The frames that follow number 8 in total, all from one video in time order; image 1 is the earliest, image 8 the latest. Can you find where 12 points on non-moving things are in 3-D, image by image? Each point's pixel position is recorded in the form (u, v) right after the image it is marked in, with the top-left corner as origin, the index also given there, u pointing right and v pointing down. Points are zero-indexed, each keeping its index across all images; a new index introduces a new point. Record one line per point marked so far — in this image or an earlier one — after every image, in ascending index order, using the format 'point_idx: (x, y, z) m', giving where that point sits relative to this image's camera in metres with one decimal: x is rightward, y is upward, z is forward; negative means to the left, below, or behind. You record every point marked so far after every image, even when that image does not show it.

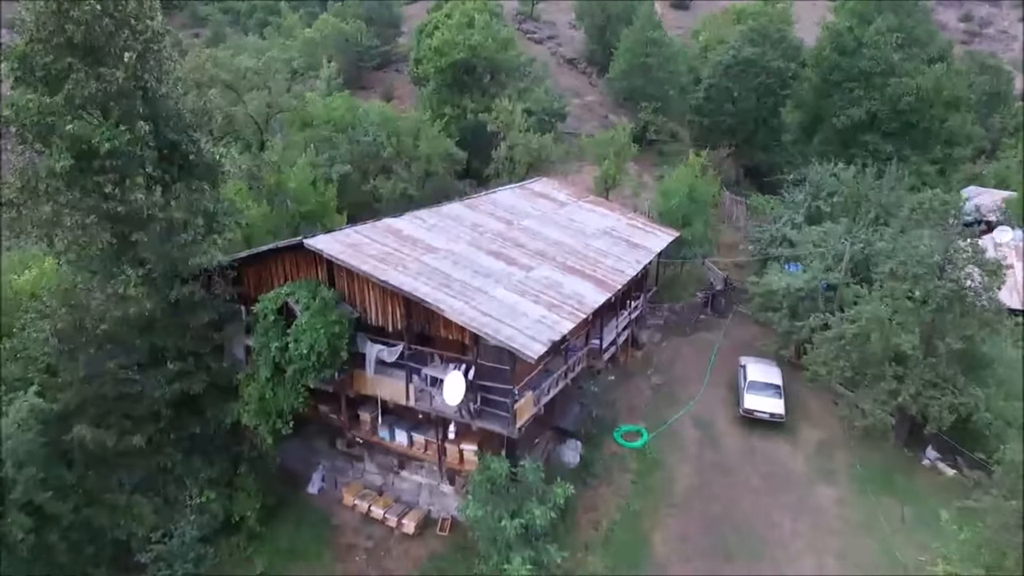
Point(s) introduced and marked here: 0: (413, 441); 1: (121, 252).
0: (-2.8, -4.2, +17.9) m
1: (-10.4, +0.9, +16.9) m
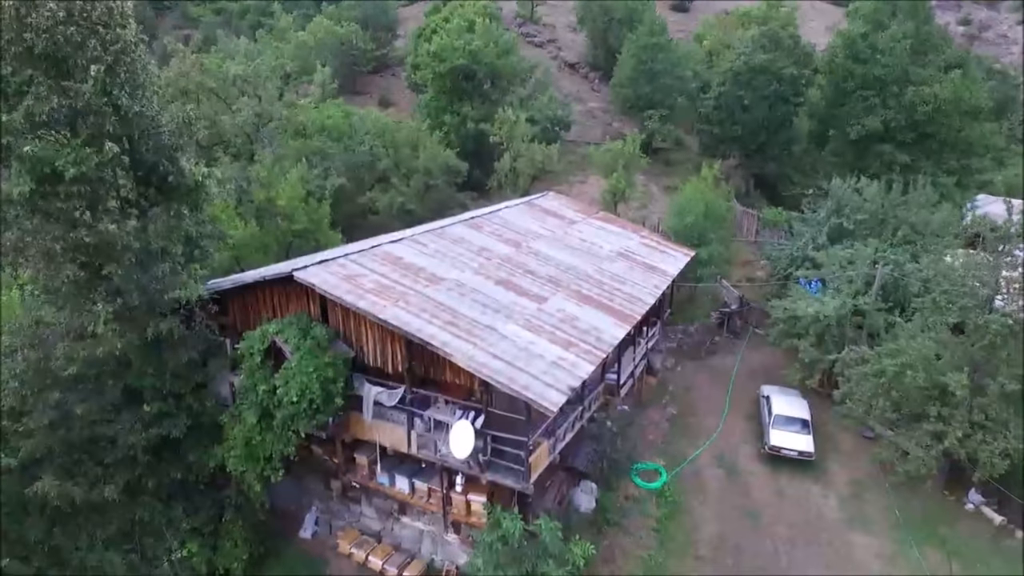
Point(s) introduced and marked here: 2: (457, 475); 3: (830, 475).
0: (-2.5, -5.1, +16.3) m
1: (-10.1, +0.1, +15.3) m
2: (-1.4, -4.7, +16.0) m
3: (+9.7, -5.7, +19.6) m
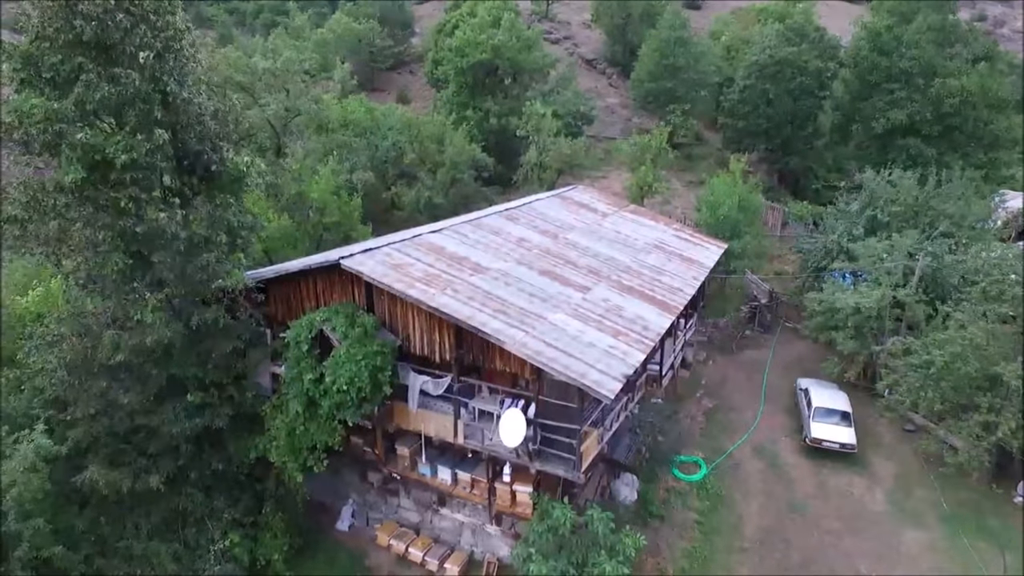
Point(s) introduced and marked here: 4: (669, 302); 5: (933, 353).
0: (-1.4, -4.8, +16.2) m
1: (-9.0, +0.3, +15.2) m
2: (-0.2, -4.4, +15.8) m
3: (+10.9, -5.4, +19.3) m
4: (+4.3, -0.4, +17.7) m
5: (+11.4, -1.8, +17.6) m
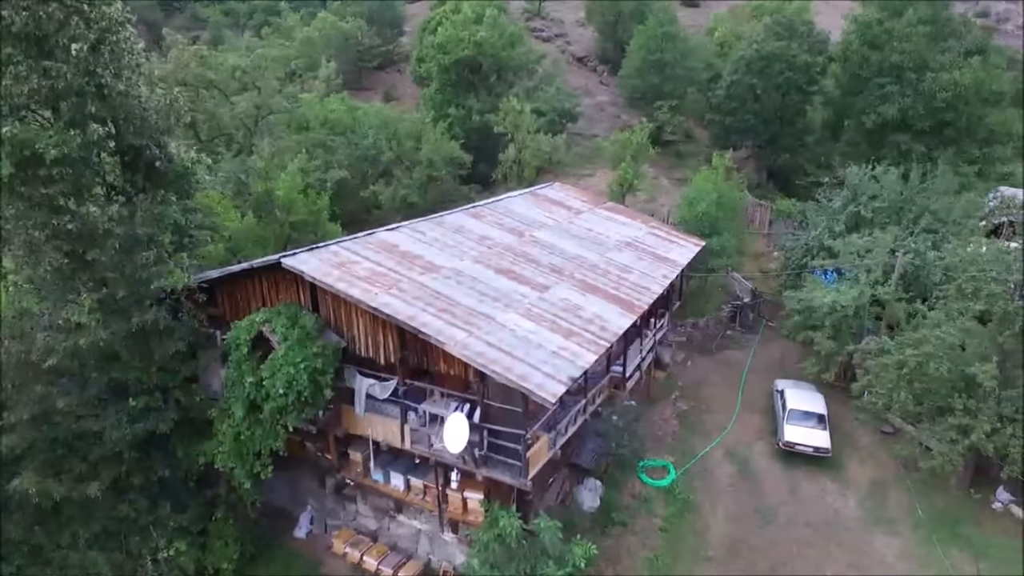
0: (-2.5, -4.8, +15.6) m
1: (-10.1, +0.3, +14.7) m
2: (-1.4, -4.4, +15.2) m
3: (+9.8, -5.4, +18.6) m
4: (+3.2, -0.3, +17.1) m
5: (+10.3, -1.7, +16.9) m
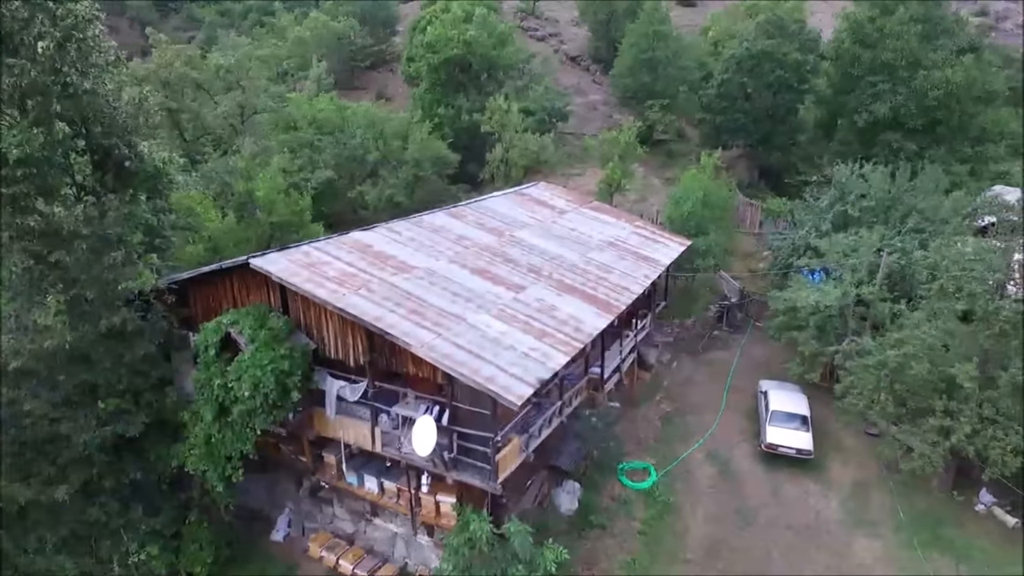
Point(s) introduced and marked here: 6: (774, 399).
0: (-3.1, -4.8, +15.4) m
1: (-10.7, +0.3, +14.5) m
2: (-2.0, -4.4, +15.0) m
3: (+9.2, -5.4, +18.4) m
4: (+2.6, -0.3, +16.9) m
5: (+9.7, -1.7, +16.7) m
6: (+8.0, -3.4, +19.6) m
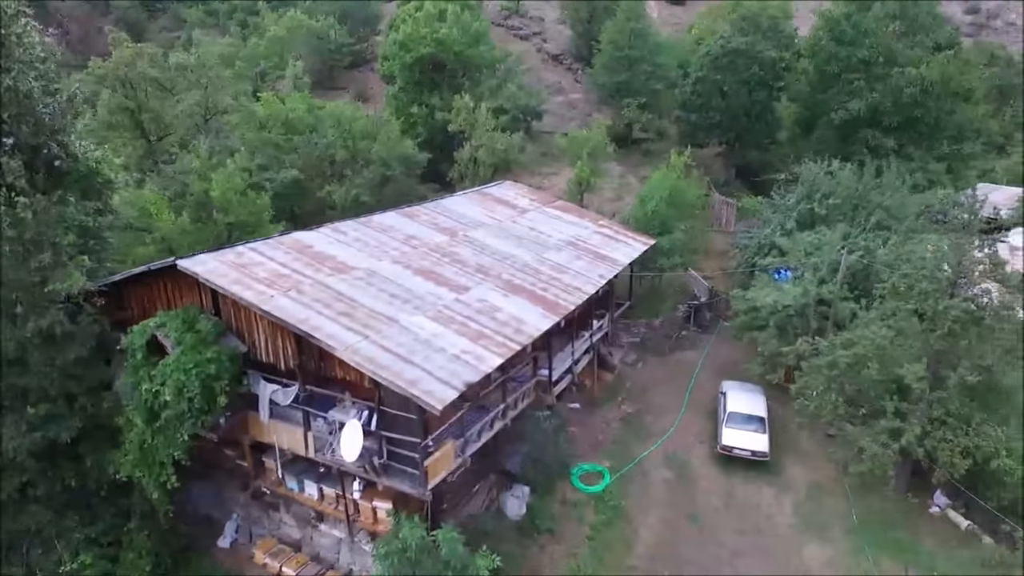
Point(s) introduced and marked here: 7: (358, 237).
0: (-4.5, -4.8, +15.1) m
1: (-12.1, +0.2, +14.2) m
2: (-3.4, -4.4, +14.7) m
3: (+7.8, -5.3, +18.1) m
4: (+1.2, -0.3, +16.6) m
5: (+8.3, -1.7, +16.4) m
6: (+6.6, -3.4, +19.3) m
7: (-4.1, +1.4, +17.0) m
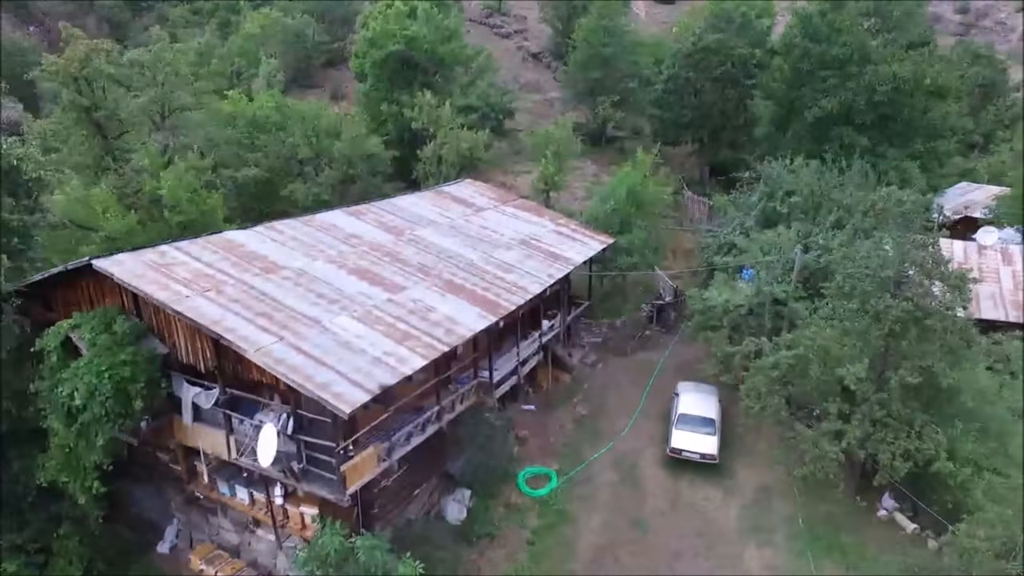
0: (-6.0, -4.8, +14.7) m
1: (-13.7, +0.2, +13.8) m
2: (-4.9, -4.4, +14.3) m
3: (+6.2, -5.3, +17.8) m
4: (-0.3, -0.3, +16.2) m
5: (+6.8, -1.6, +16.1) m
6: (+5.1, -3.3, +19.0) m
7: (-5.6, +1.4, +16.6) m
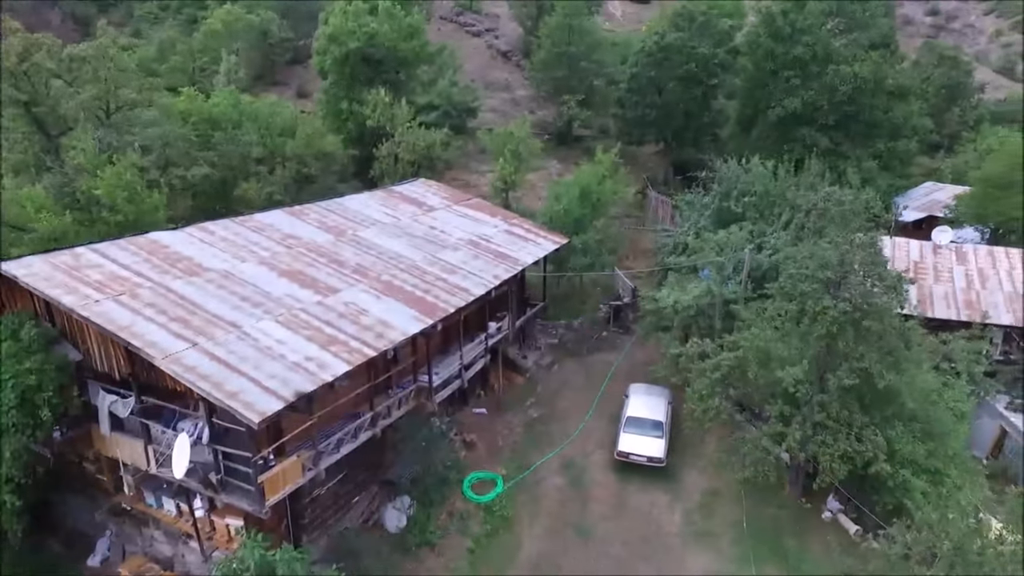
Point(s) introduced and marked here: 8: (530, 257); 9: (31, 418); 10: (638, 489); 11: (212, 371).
0: (-7.4, -4.9, +14.1) m
1: (-15.1, +0.1, +13.0) m
2: (-6.3, -4.5, +13.8) m
3: (+4.7, -5.3, +17.5) m
4: (-1.8, -0.4, +15.8) m
5: (+5.3, -1.7, +15.9) m
6: (+3.5, -3.4, +18.7) m
7: (-7.1, +1.3, +16.1) m
8: (+0.5, +0.9, +20.1) m
9: (-9.2, -2.4, +12.3) m
10: (+3.4, -5.4, +17.3) m
11: (-5.2, -1.4, +11.3) m
